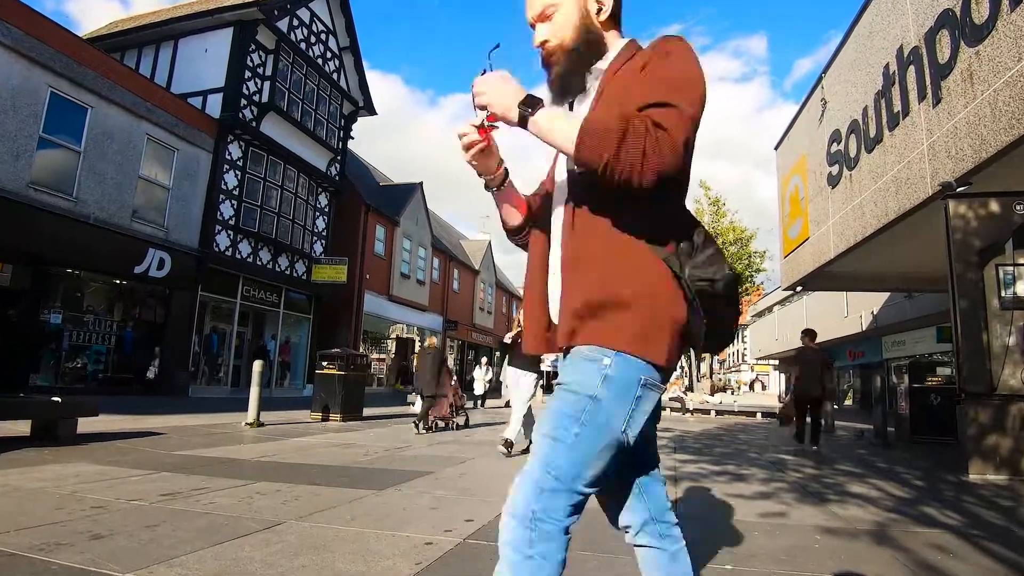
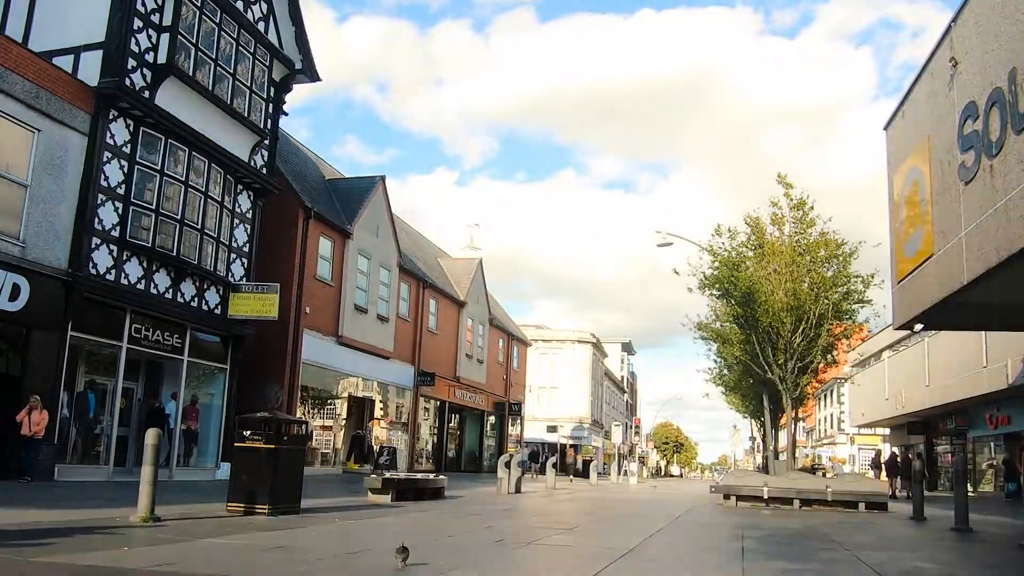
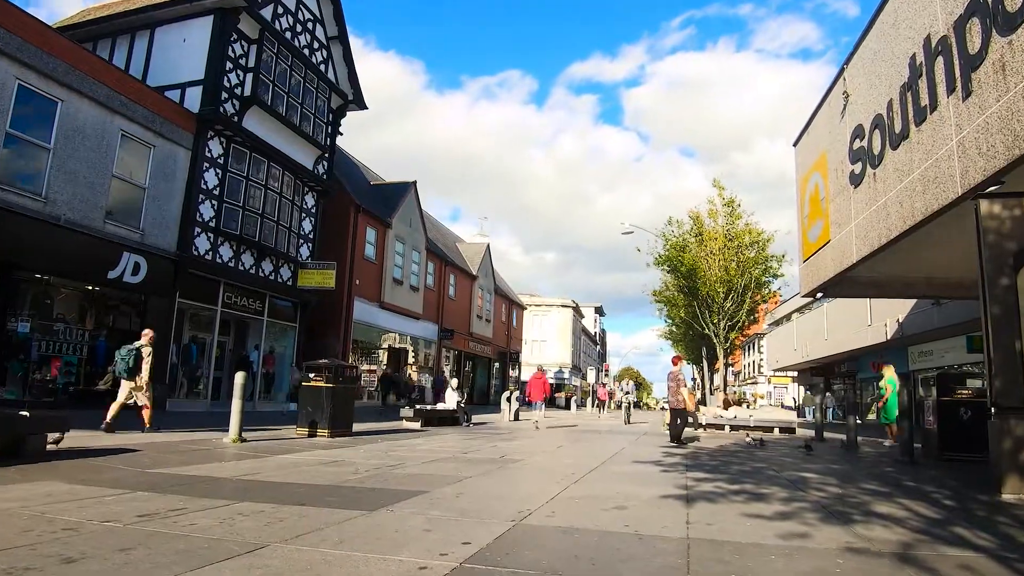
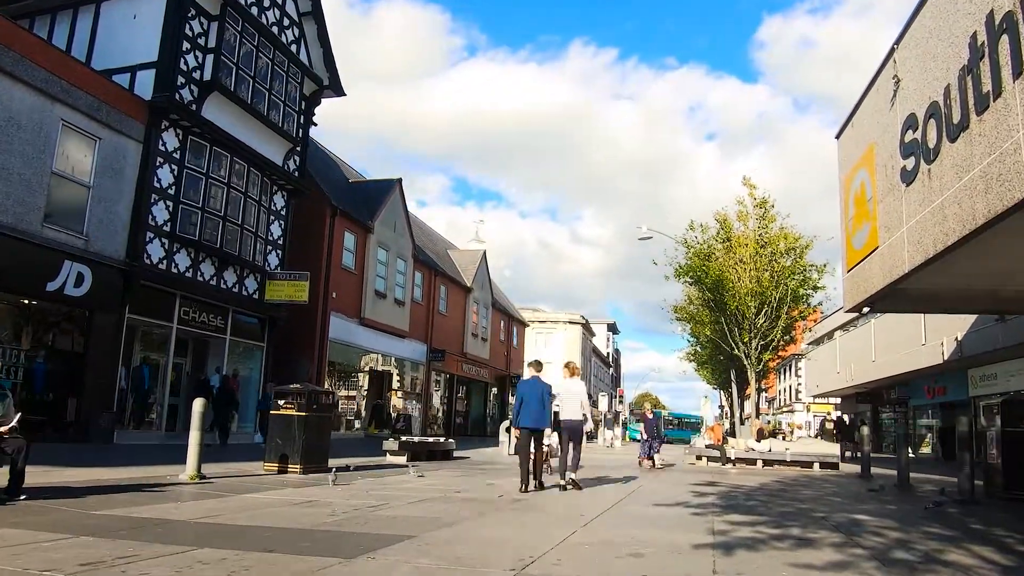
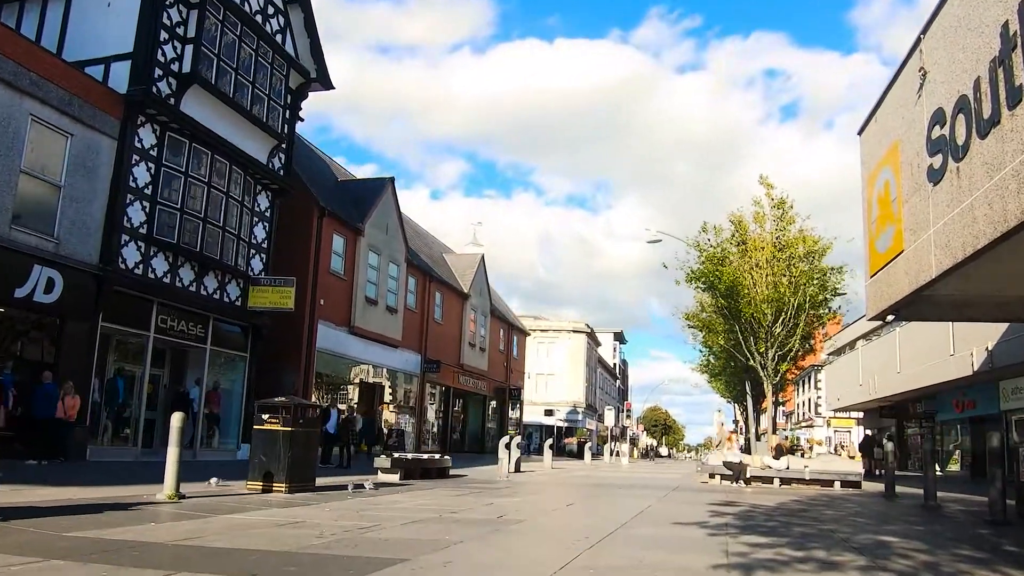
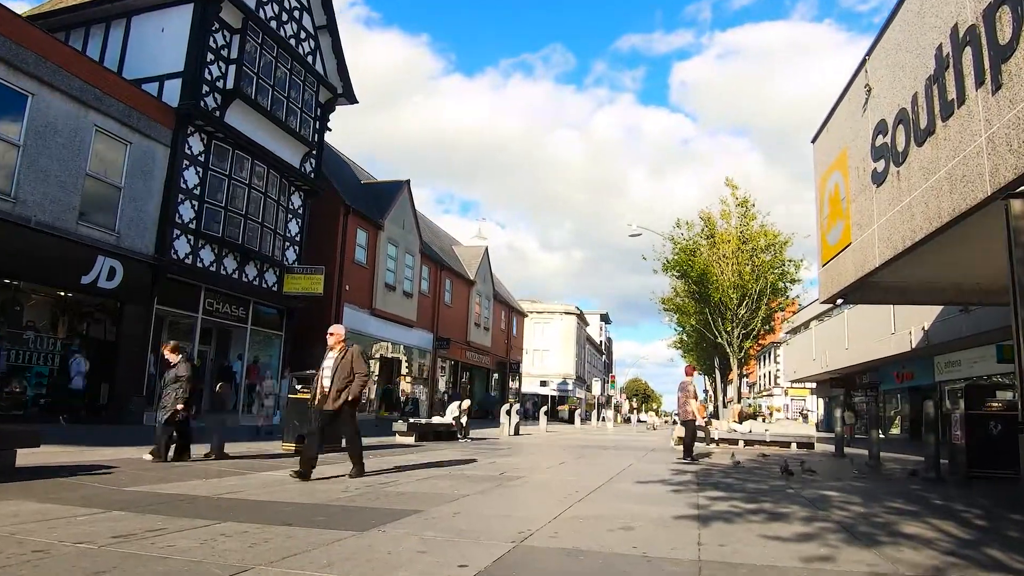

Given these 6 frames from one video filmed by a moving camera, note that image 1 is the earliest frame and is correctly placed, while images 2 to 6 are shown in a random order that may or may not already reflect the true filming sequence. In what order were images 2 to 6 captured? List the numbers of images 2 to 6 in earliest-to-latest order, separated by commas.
3, 6, 4, 5, 2
